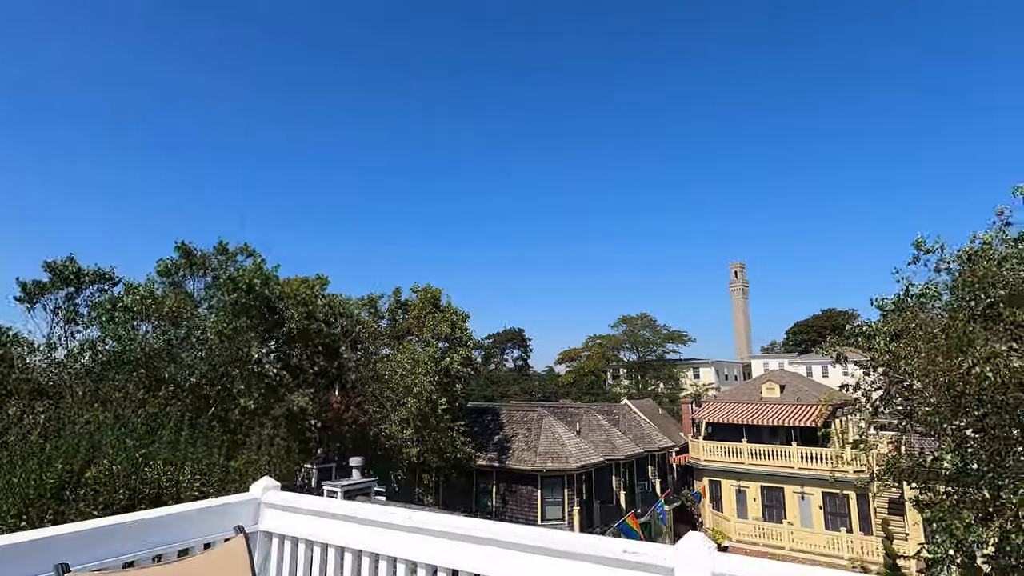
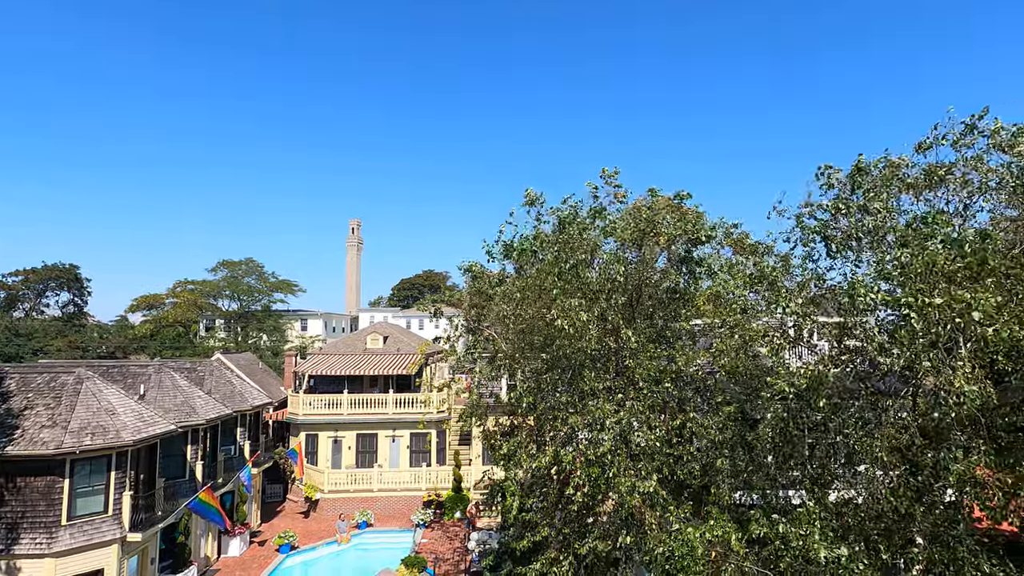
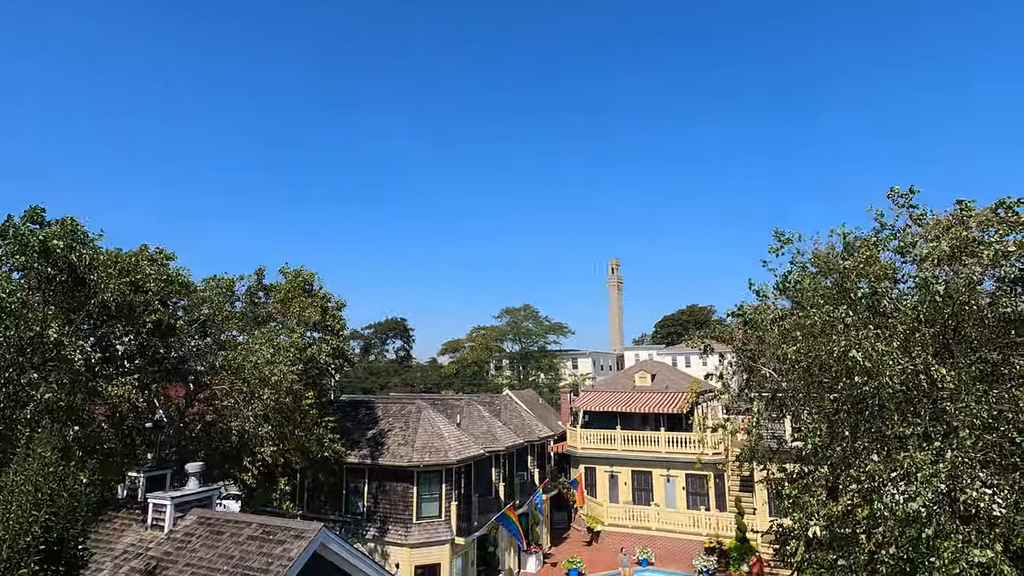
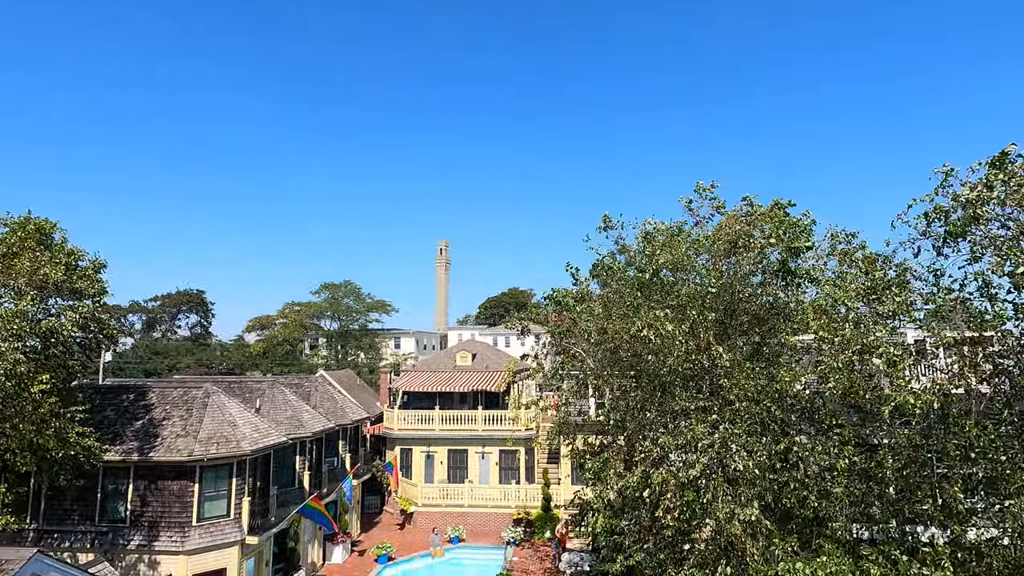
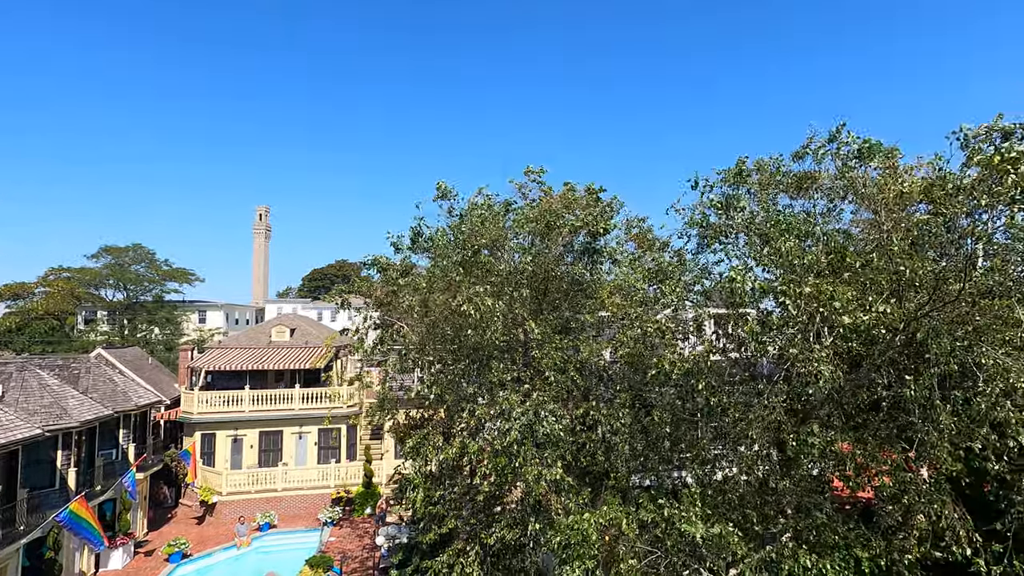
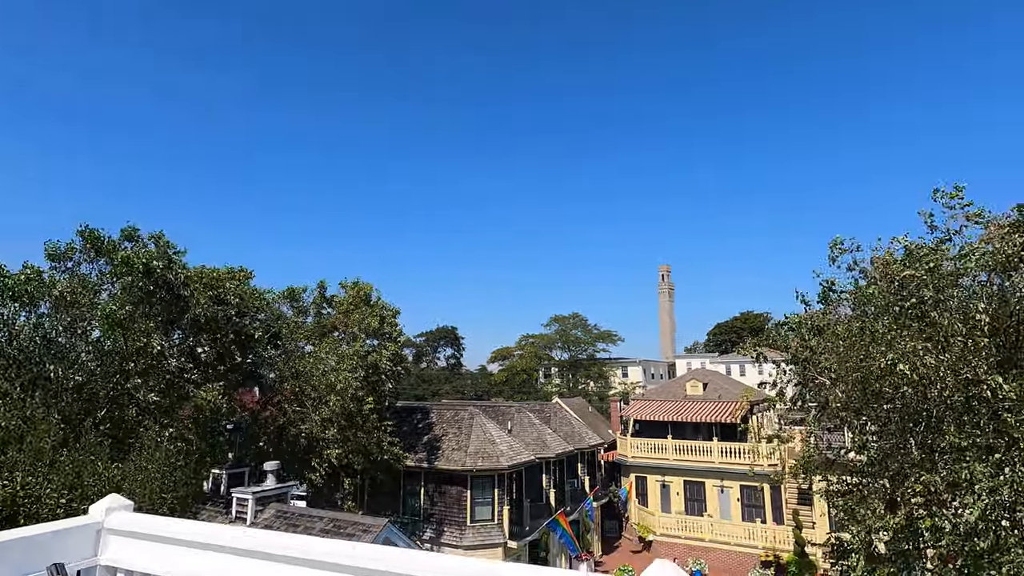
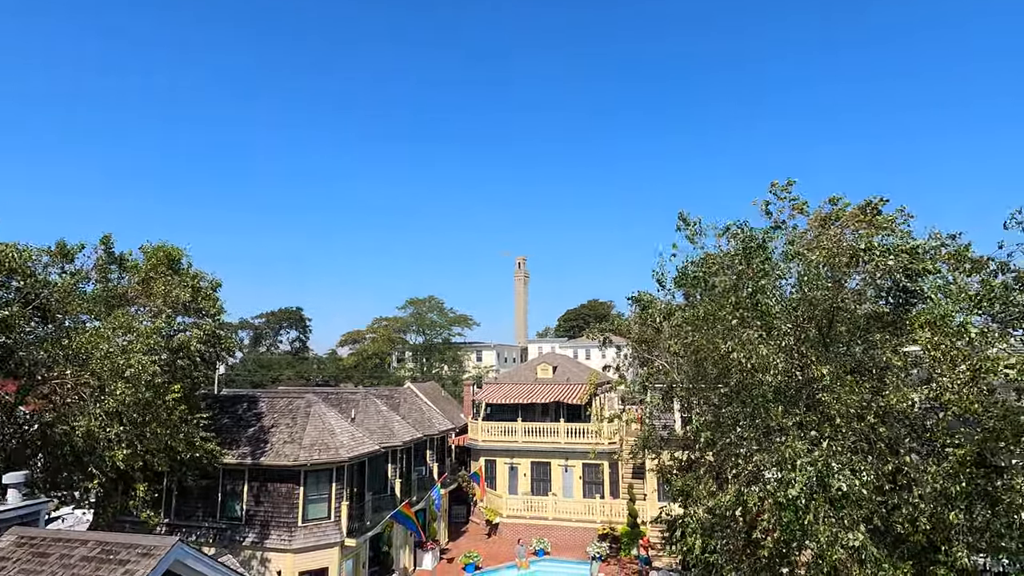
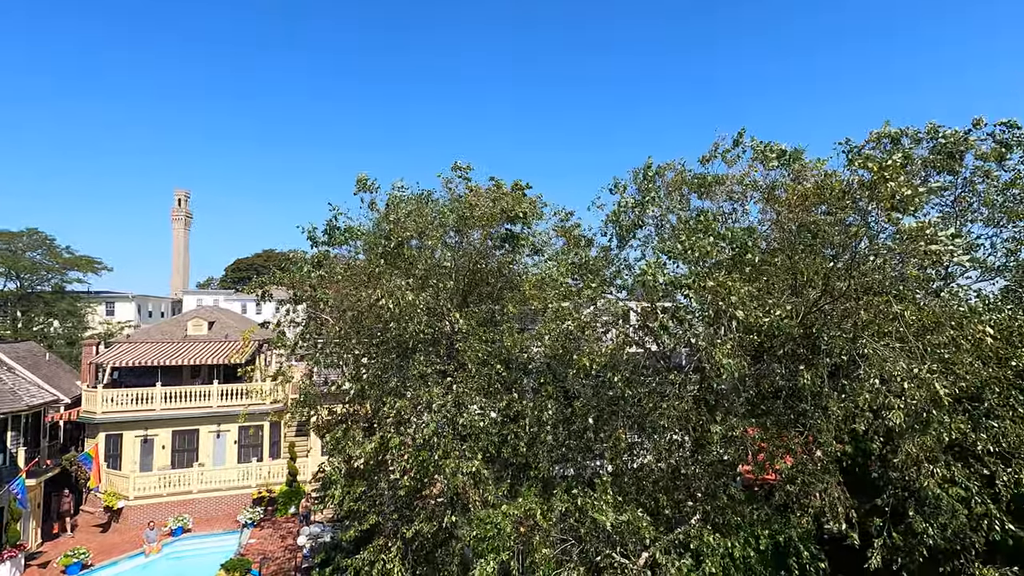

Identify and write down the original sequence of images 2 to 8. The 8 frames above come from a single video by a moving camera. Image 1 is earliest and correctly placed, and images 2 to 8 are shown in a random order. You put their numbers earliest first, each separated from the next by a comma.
6, 3, 7, 4, 2, 5, 8
